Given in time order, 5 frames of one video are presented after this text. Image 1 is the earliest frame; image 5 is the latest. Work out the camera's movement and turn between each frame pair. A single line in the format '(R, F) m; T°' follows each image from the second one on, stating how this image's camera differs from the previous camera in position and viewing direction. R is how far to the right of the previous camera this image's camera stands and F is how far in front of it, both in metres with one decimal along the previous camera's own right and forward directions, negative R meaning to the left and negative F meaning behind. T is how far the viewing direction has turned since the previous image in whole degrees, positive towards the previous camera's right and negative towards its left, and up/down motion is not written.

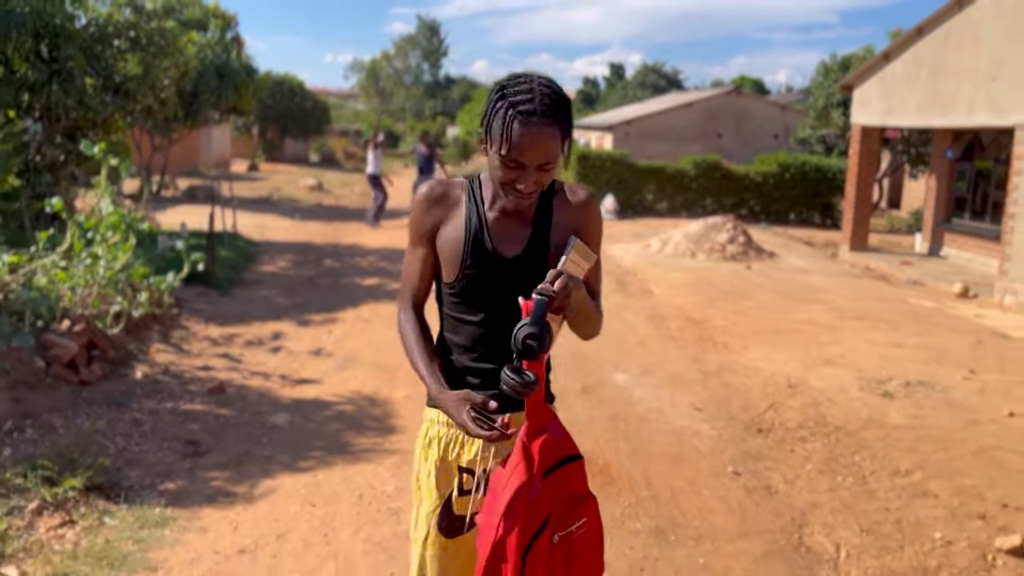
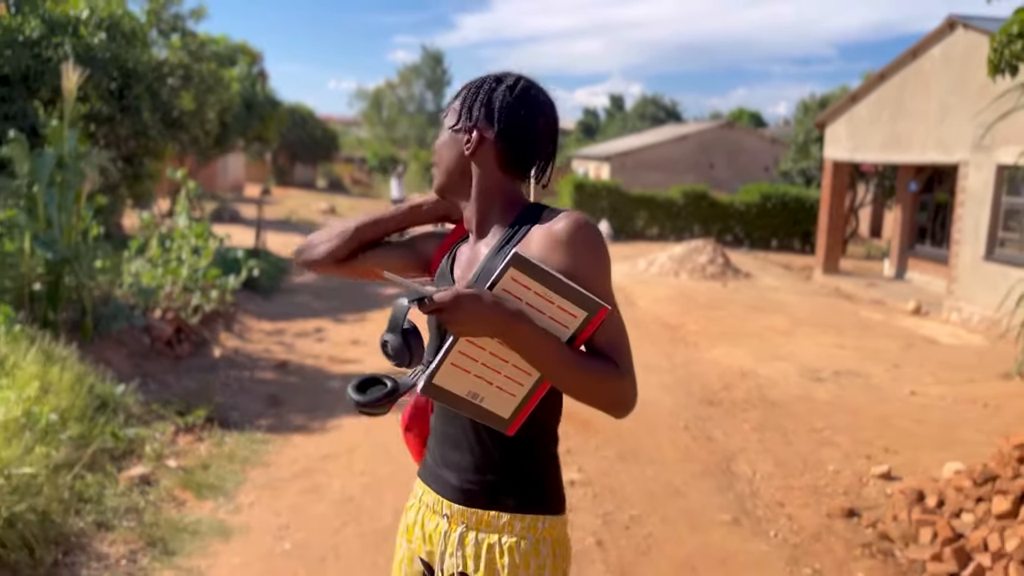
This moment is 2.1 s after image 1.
(0.0, -1.6) m; 0°
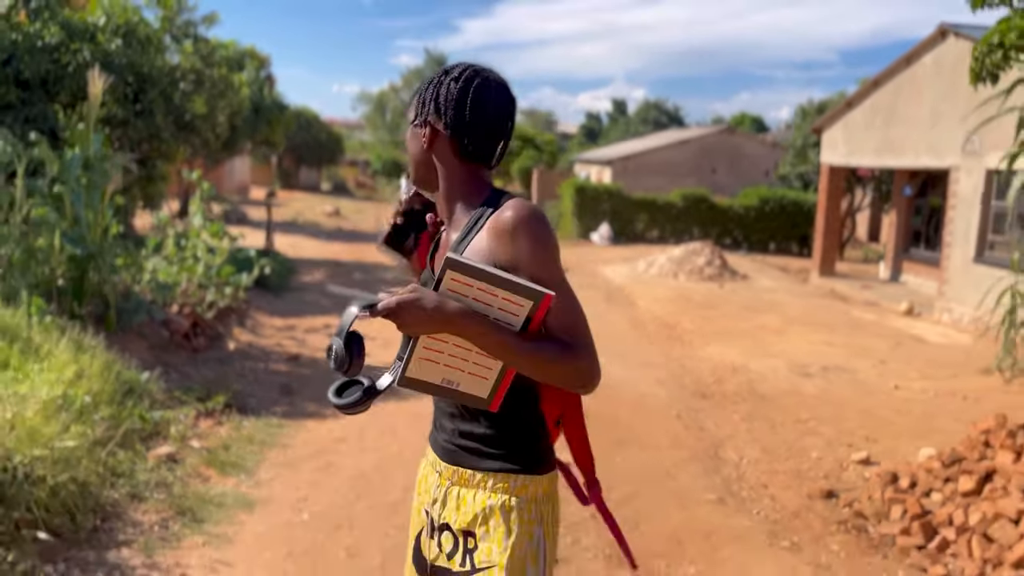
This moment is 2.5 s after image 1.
(0.0, -0.4) m; 0°
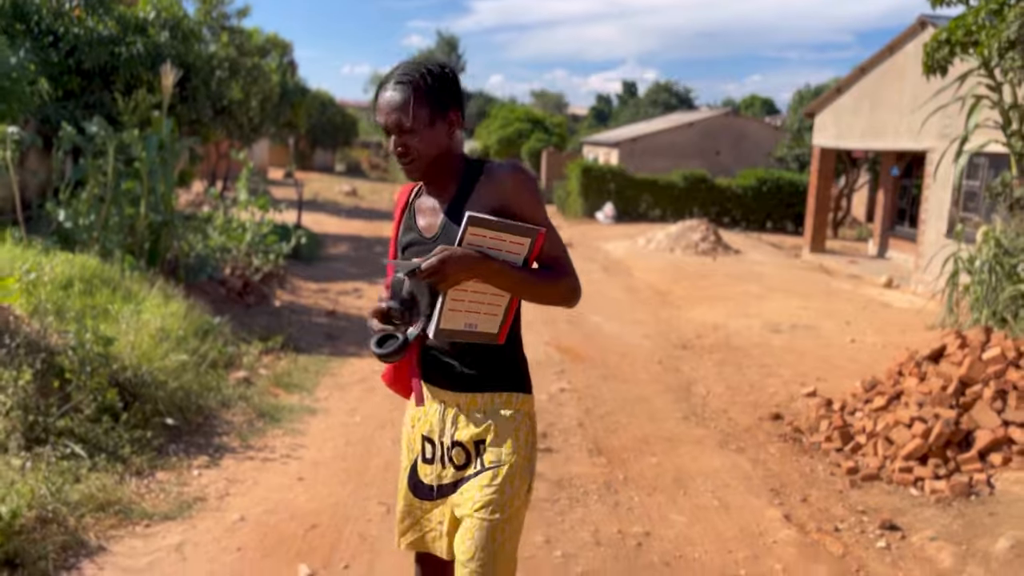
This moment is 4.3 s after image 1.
(0.0, -1.3) m; -1°
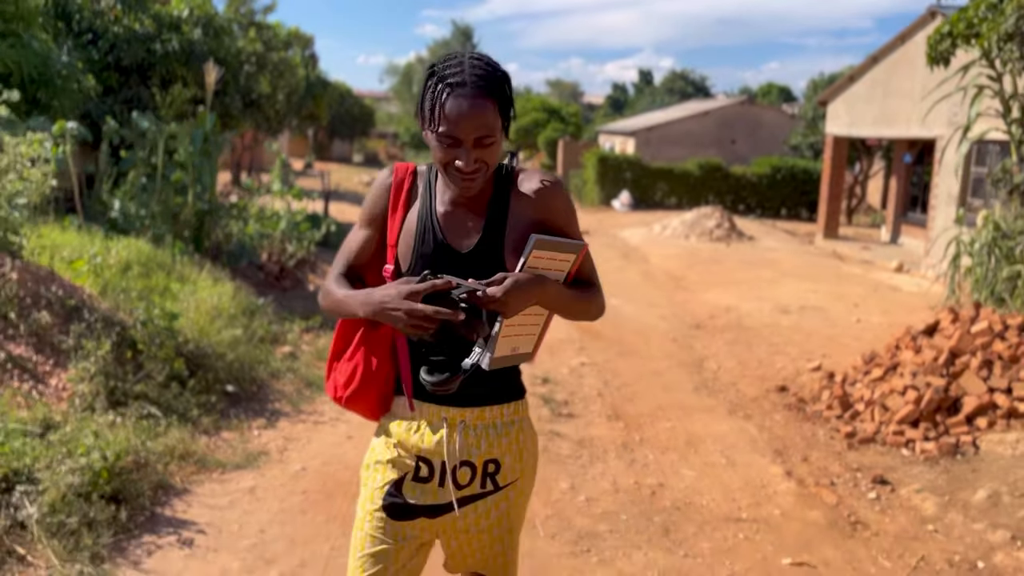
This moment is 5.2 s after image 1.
(-0.1, -0.5) m; -1°
